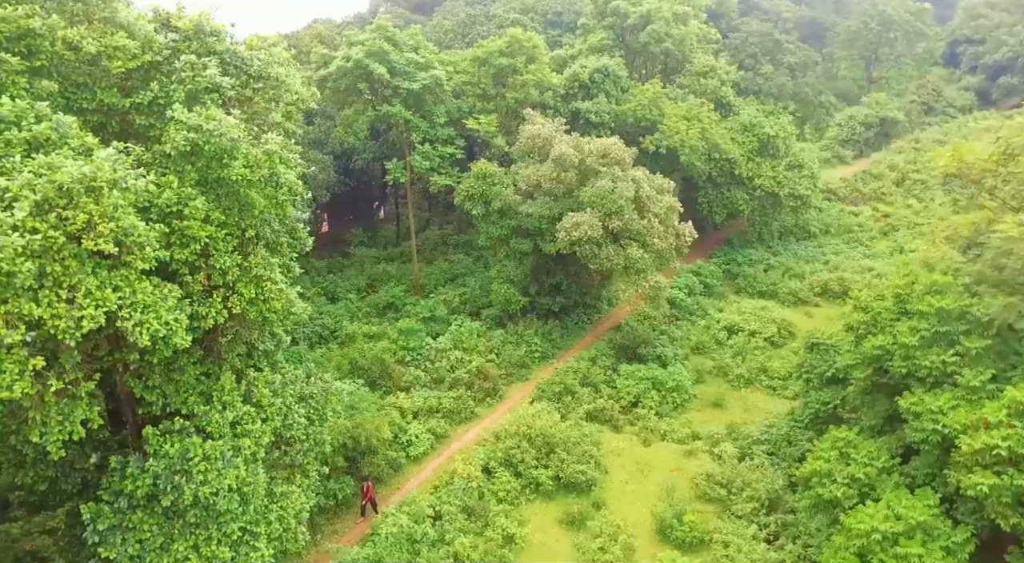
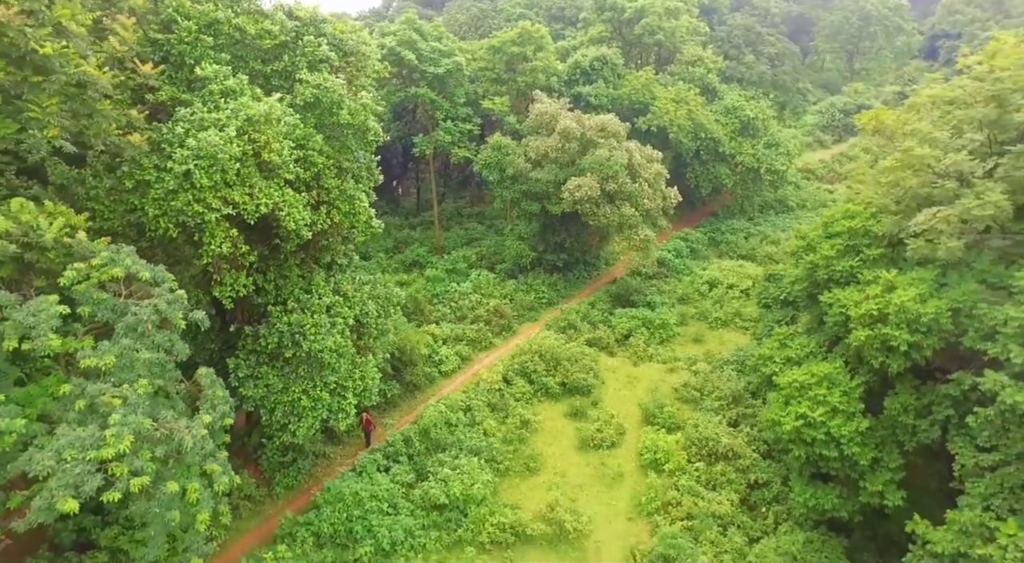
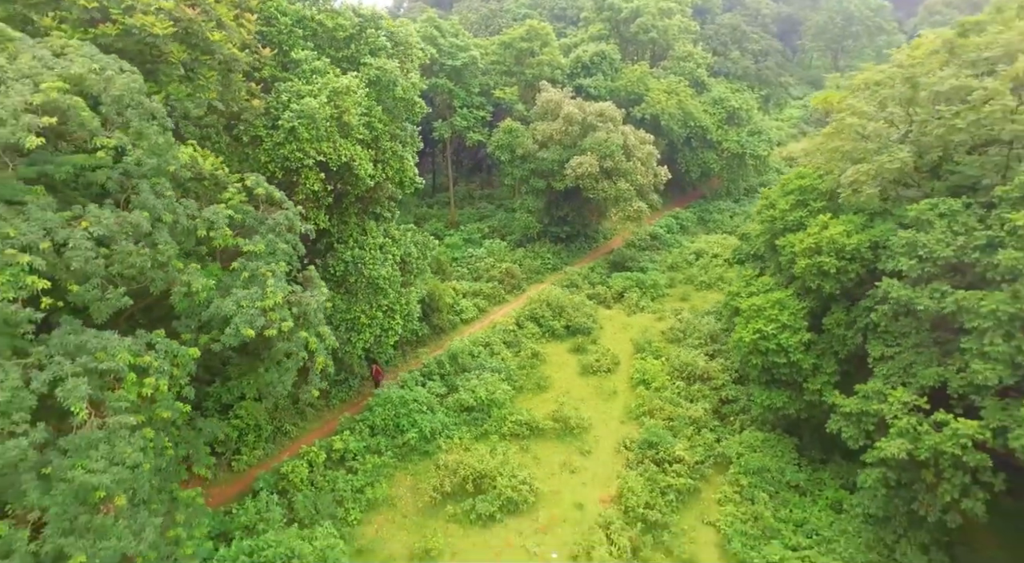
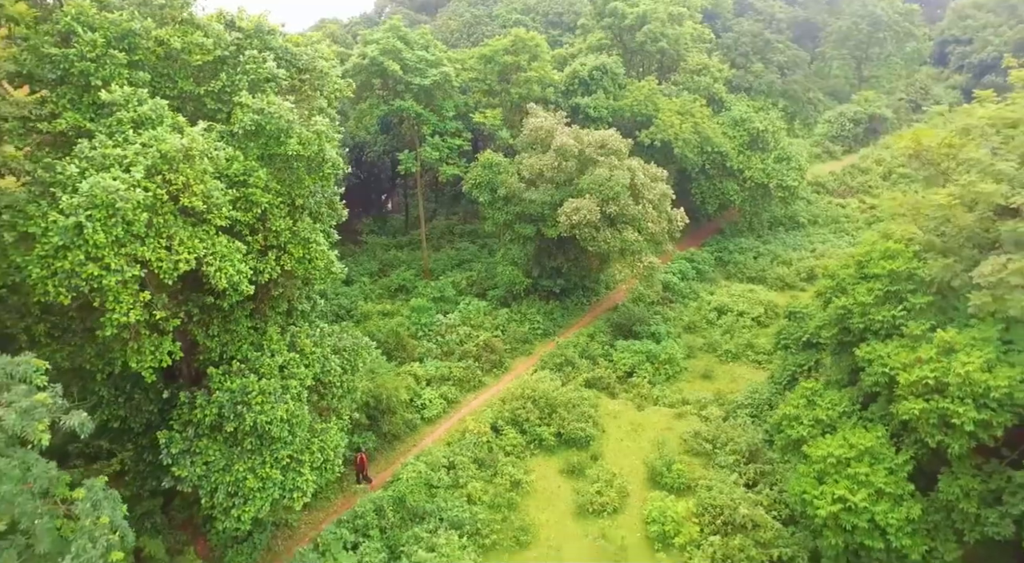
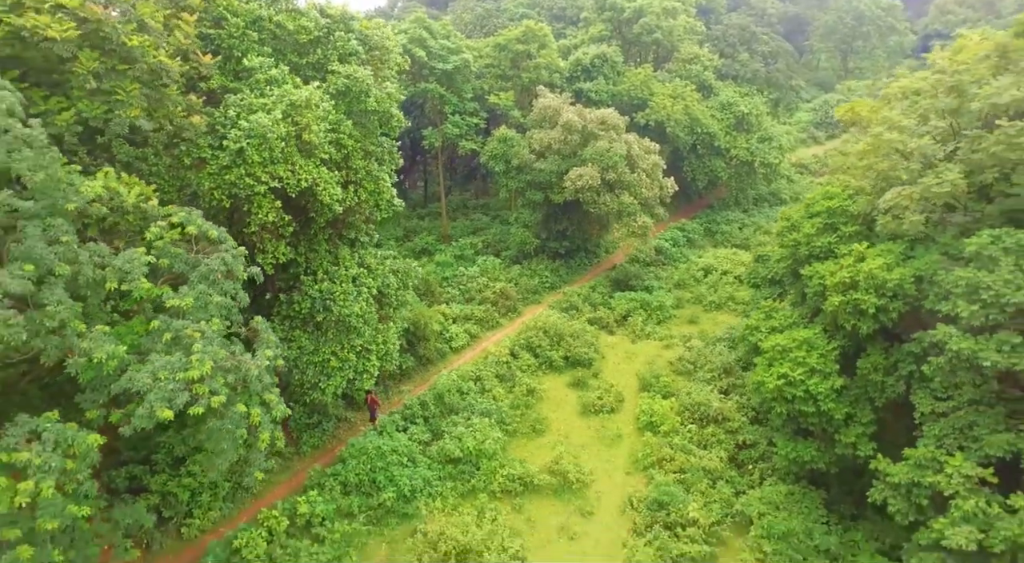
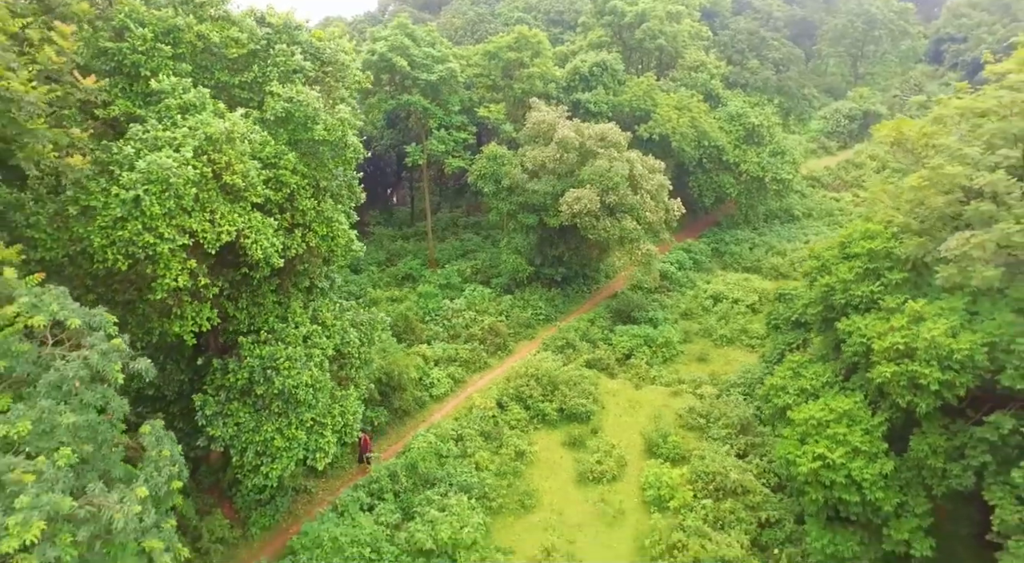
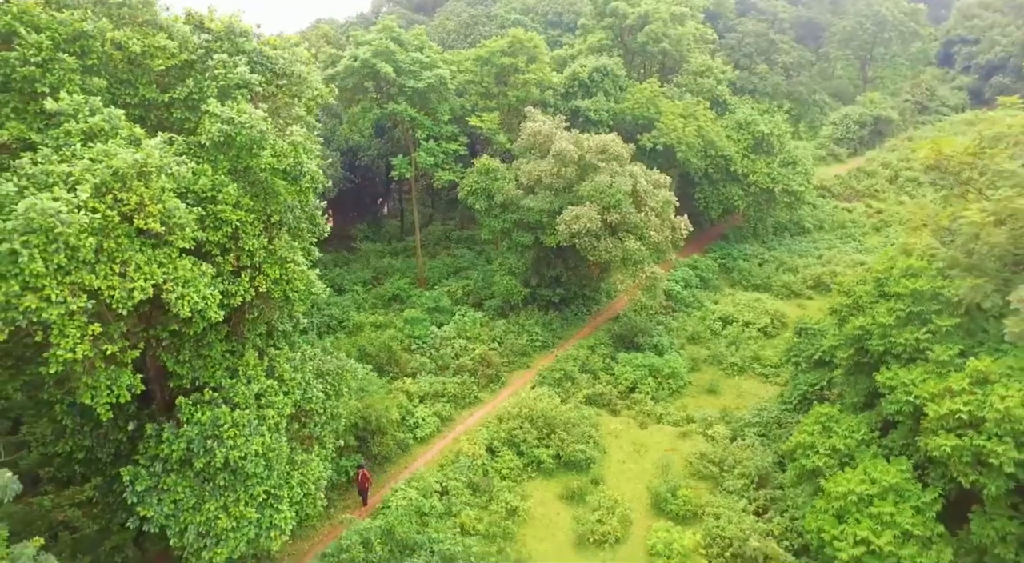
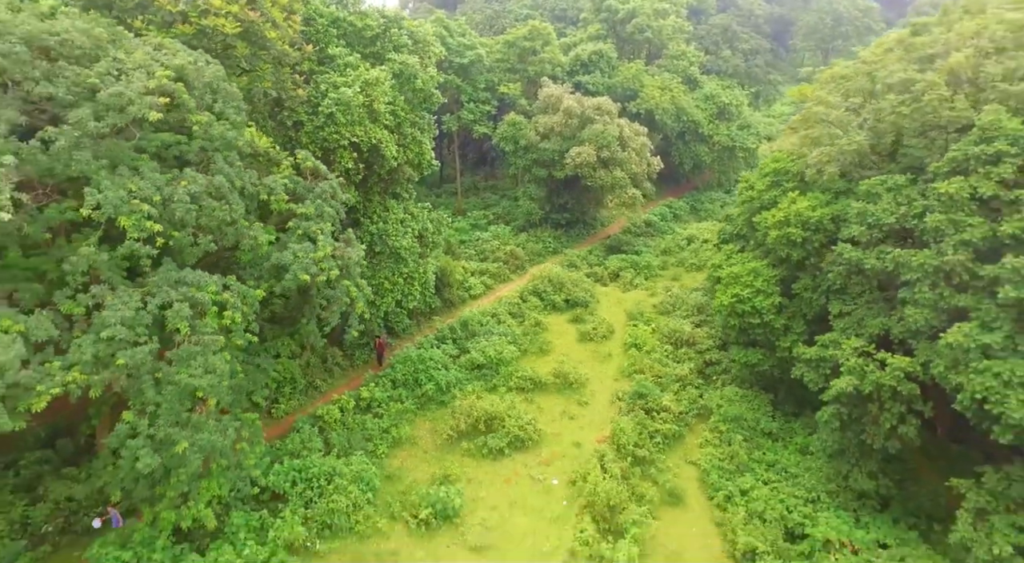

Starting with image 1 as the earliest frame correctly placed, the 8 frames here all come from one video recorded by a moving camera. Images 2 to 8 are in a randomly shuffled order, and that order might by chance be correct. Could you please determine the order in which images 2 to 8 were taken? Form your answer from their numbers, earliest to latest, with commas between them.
7, 4, 6, 2, 5, 3, 8
